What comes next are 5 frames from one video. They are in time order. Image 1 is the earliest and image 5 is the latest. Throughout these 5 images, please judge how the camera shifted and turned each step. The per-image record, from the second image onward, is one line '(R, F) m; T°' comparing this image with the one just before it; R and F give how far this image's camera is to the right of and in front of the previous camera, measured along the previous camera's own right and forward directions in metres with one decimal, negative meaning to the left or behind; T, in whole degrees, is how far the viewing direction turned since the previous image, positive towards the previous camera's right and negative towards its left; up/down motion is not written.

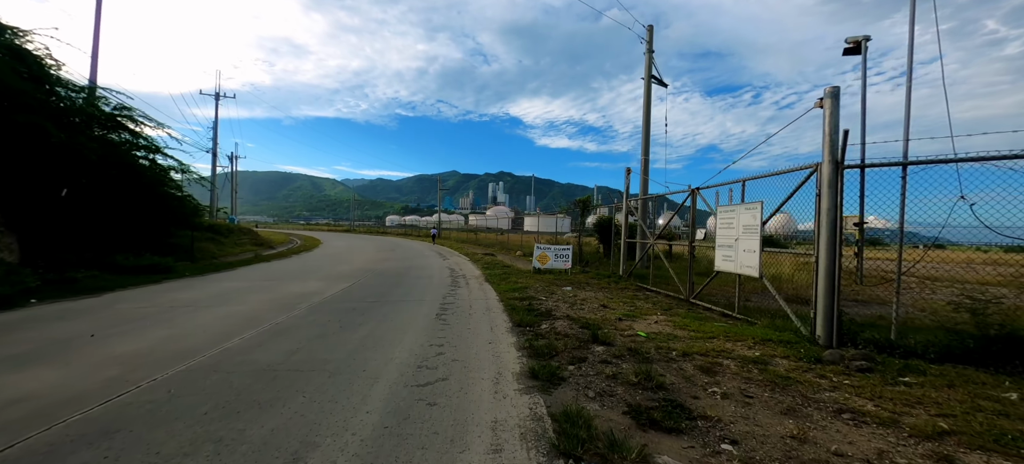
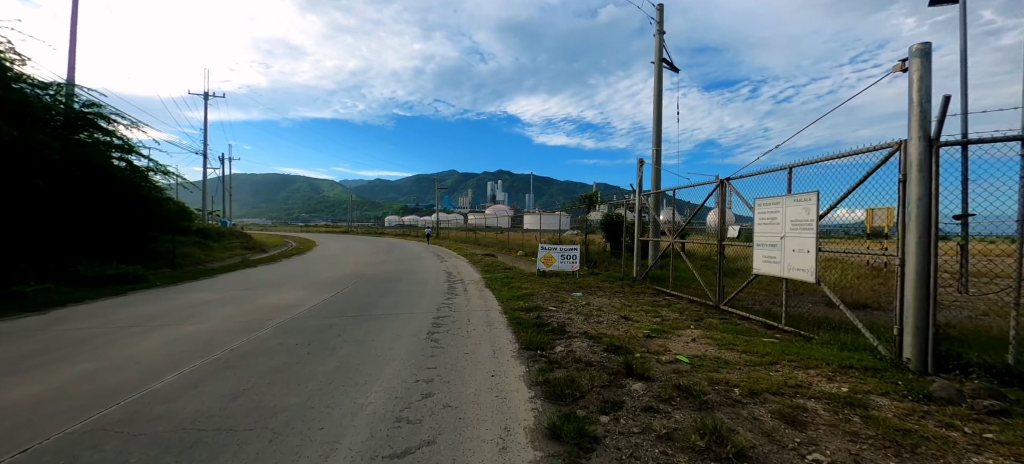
(-0.1, +1.1) m; 0°
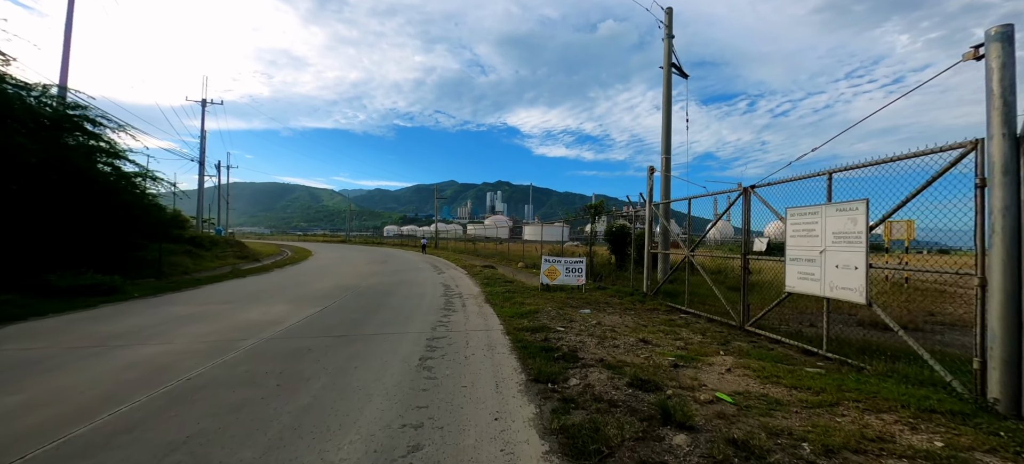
(-0.1, +0.7) m; 0°
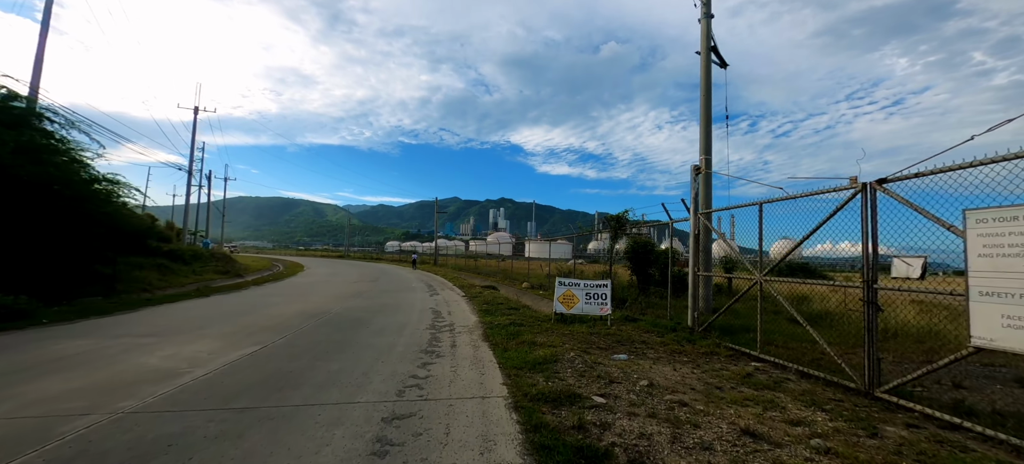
(-0.1, +2.2) m; 0°
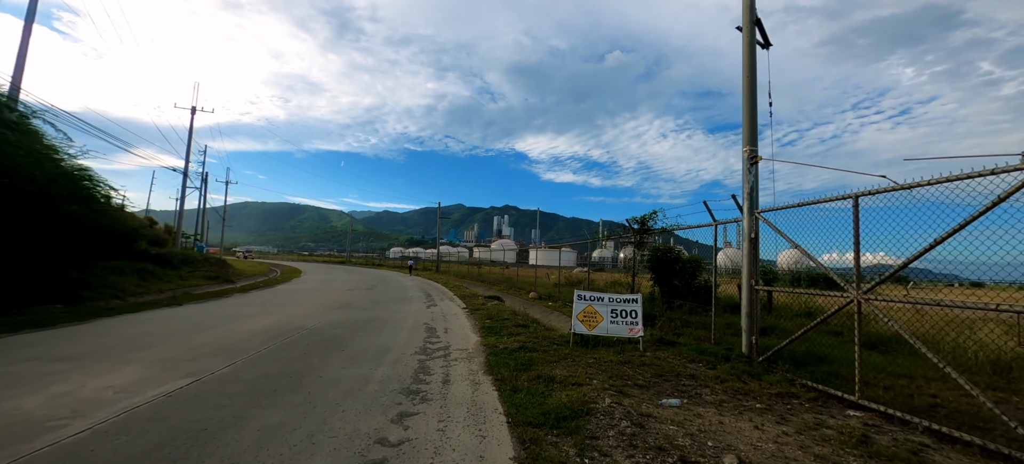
(-0.1, +1.5) m; -1°
